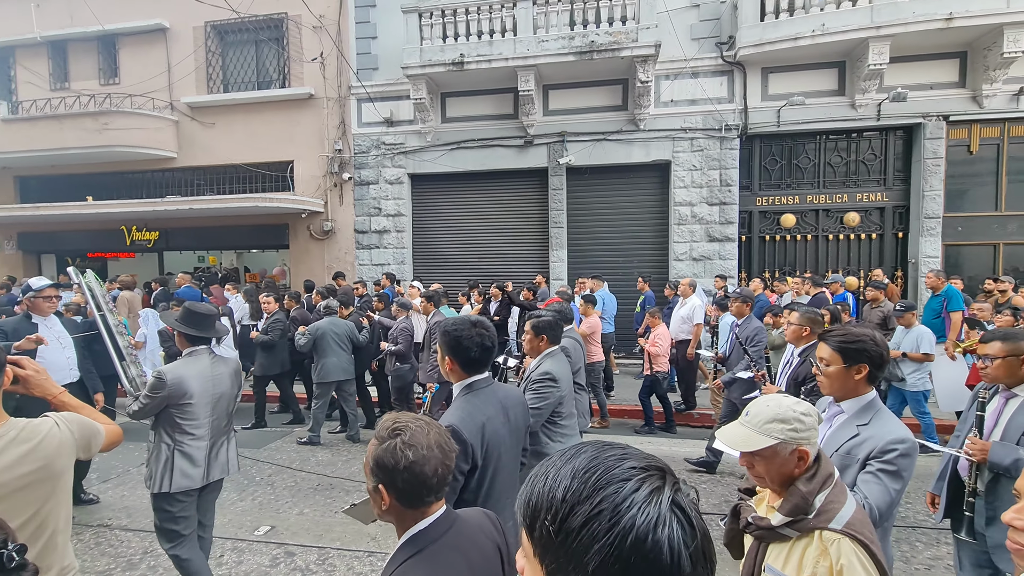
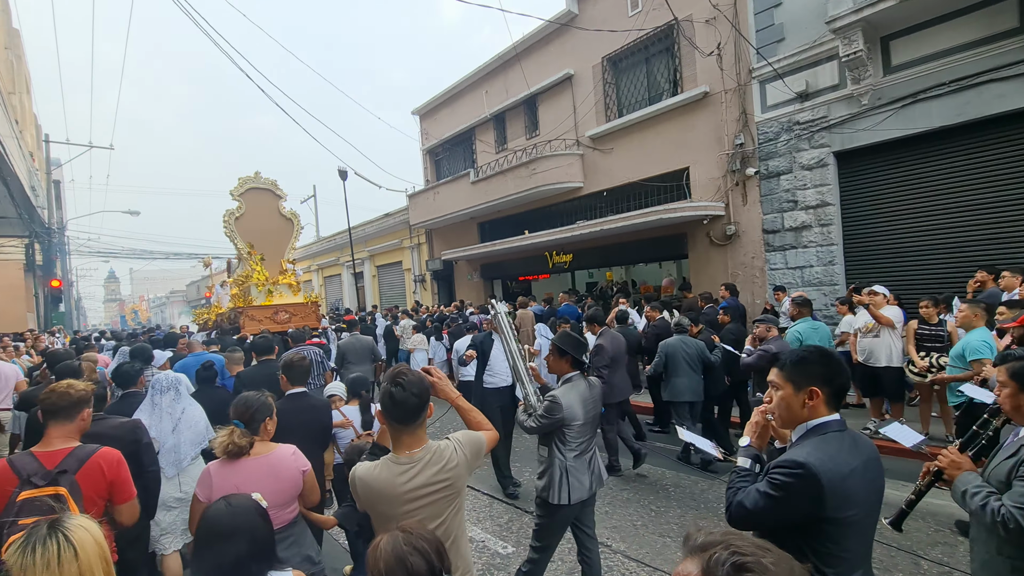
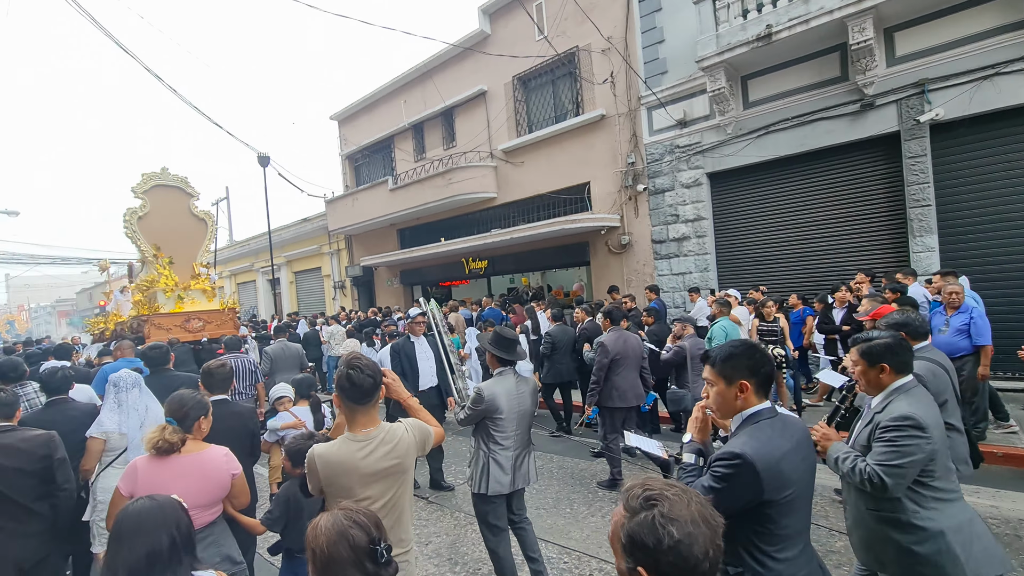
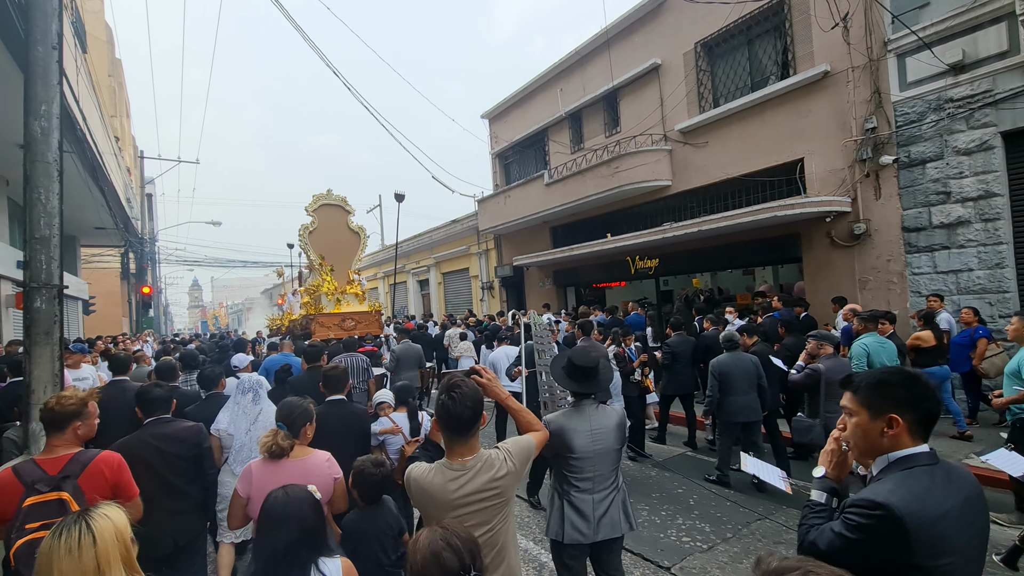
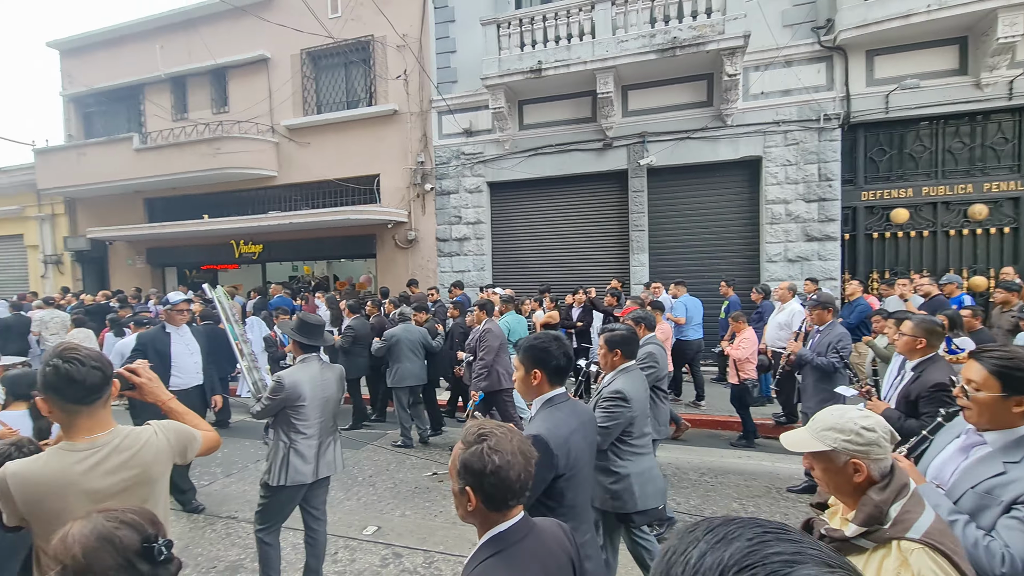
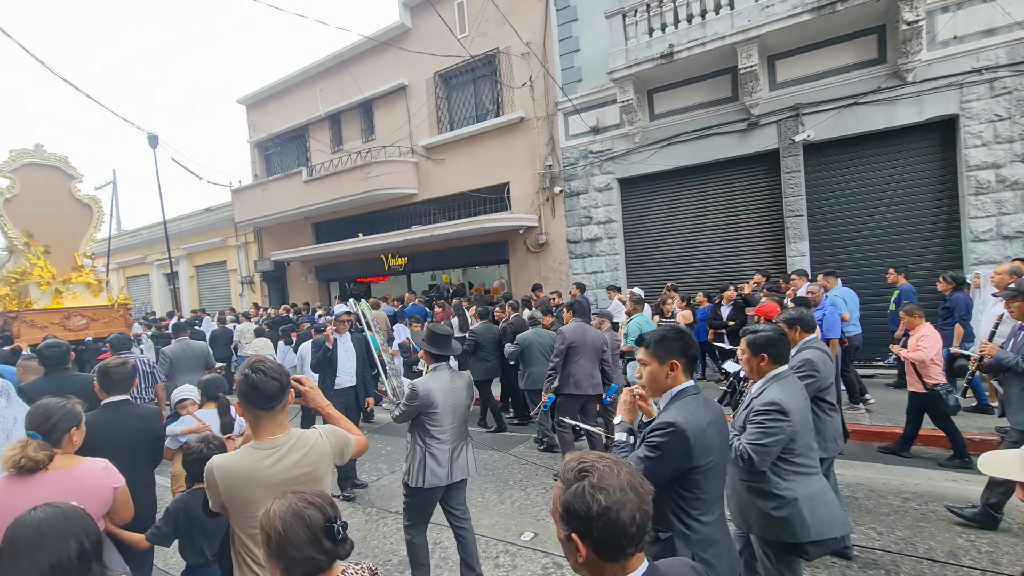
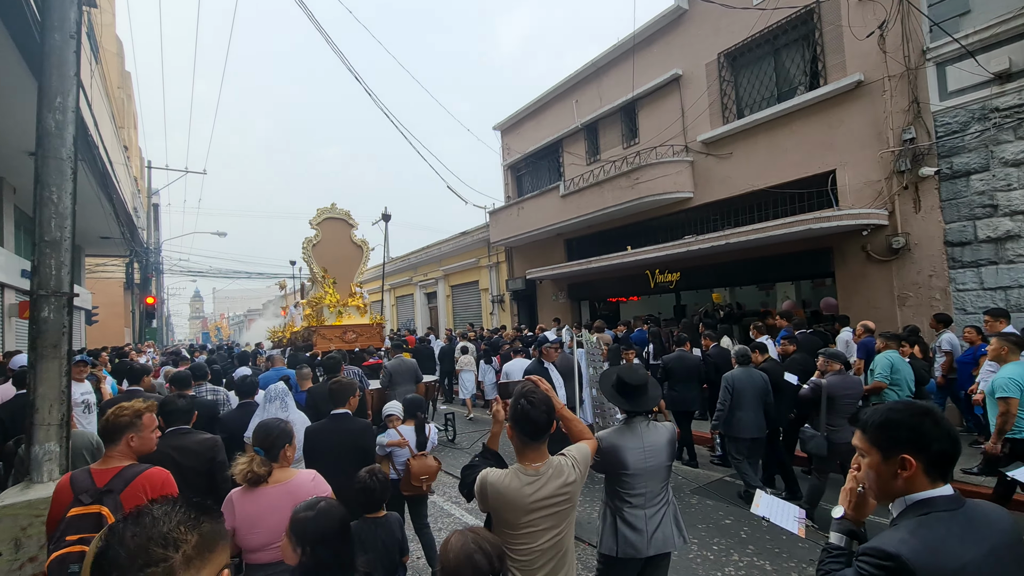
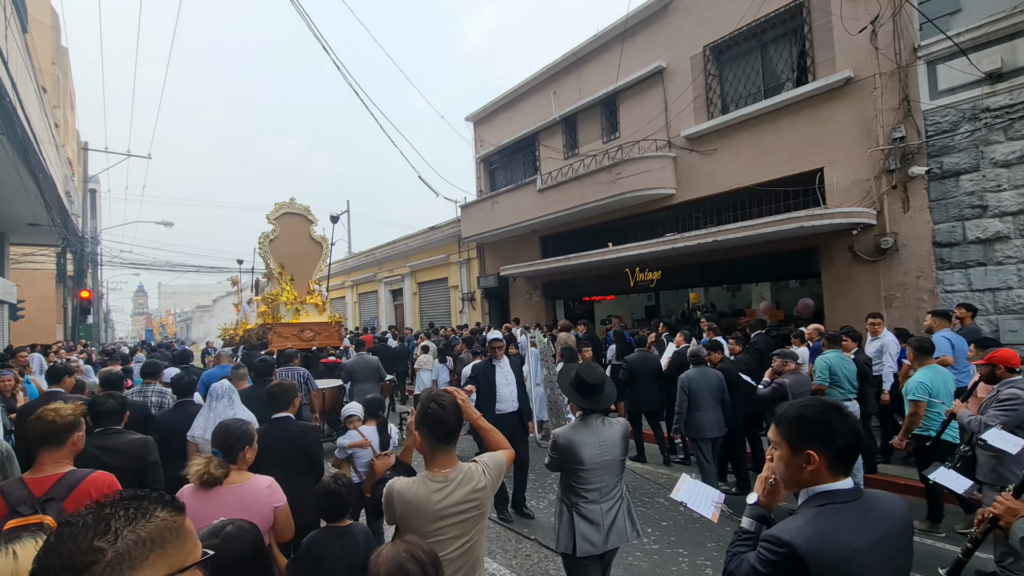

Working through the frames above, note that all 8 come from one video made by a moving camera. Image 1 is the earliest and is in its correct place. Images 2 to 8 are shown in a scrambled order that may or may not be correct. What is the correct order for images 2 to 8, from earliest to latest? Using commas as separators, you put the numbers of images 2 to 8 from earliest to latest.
5, 6, 3, 2, 4, 7, 8
